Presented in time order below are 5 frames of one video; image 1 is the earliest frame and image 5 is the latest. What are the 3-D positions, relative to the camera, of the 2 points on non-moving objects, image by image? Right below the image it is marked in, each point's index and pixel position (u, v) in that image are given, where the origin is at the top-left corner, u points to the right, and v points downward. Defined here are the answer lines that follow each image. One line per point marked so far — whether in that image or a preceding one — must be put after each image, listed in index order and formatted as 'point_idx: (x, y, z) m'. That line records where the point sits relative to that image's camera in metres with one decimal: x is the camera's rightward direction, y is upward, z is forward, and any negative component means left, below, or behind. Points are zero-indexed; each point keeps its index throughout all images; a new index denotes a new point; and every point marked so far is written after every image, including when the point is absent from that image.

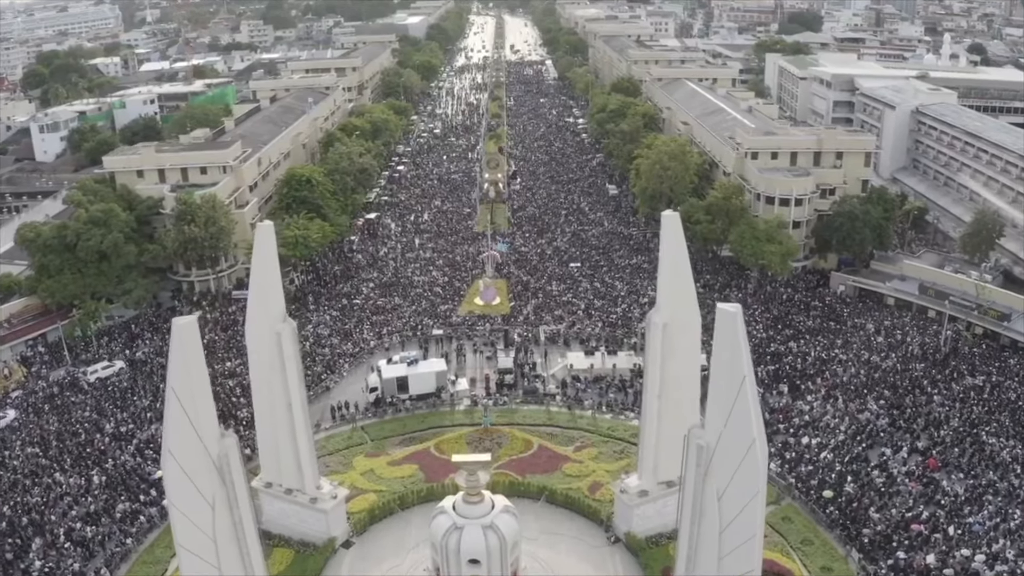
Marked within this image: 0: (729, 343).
0: (+4.8, -1.2, +17.7) m
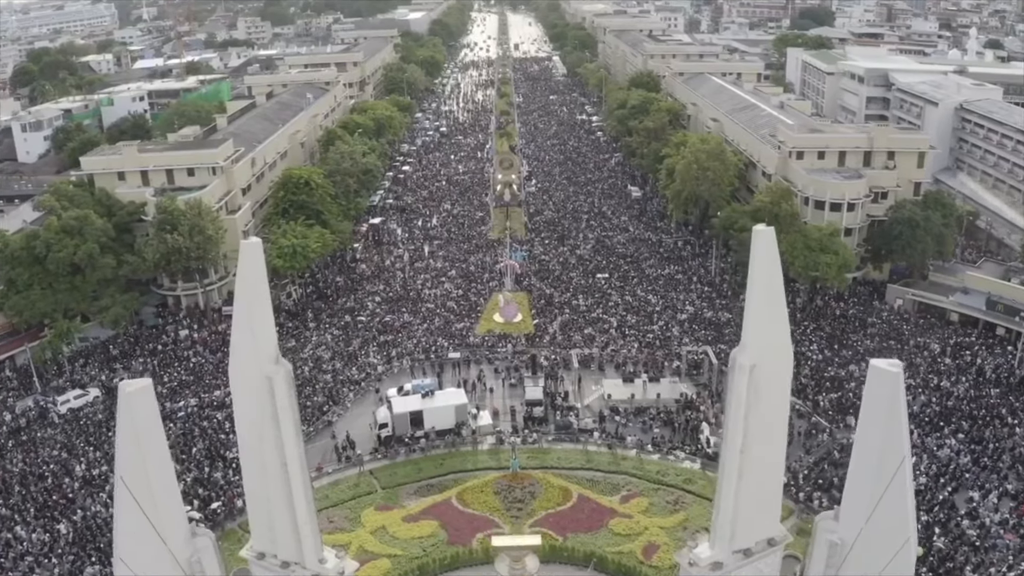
0: (+5.9, -2.0, +13.2) m
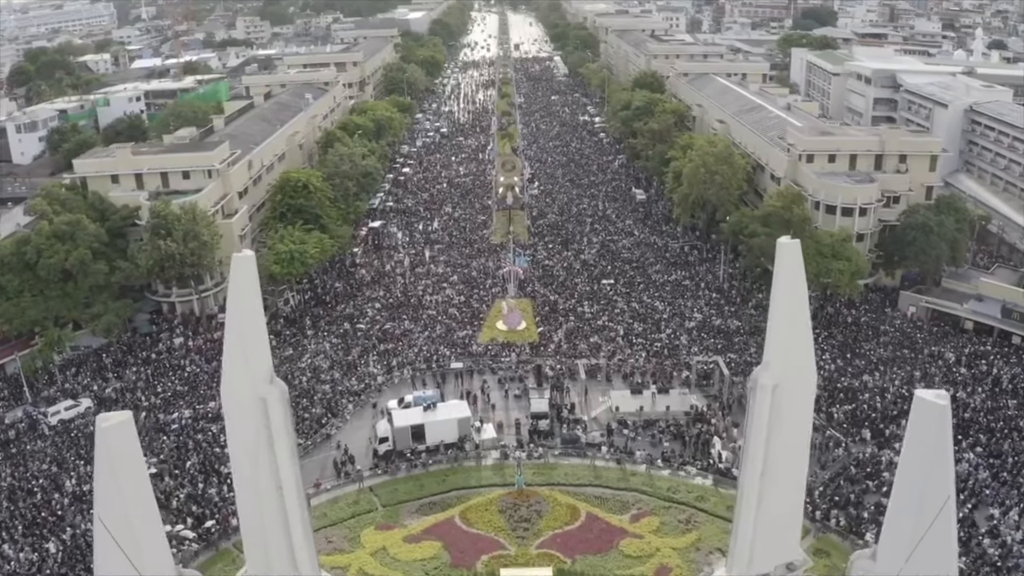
0: (+6.1, -2.3, +12.2) m
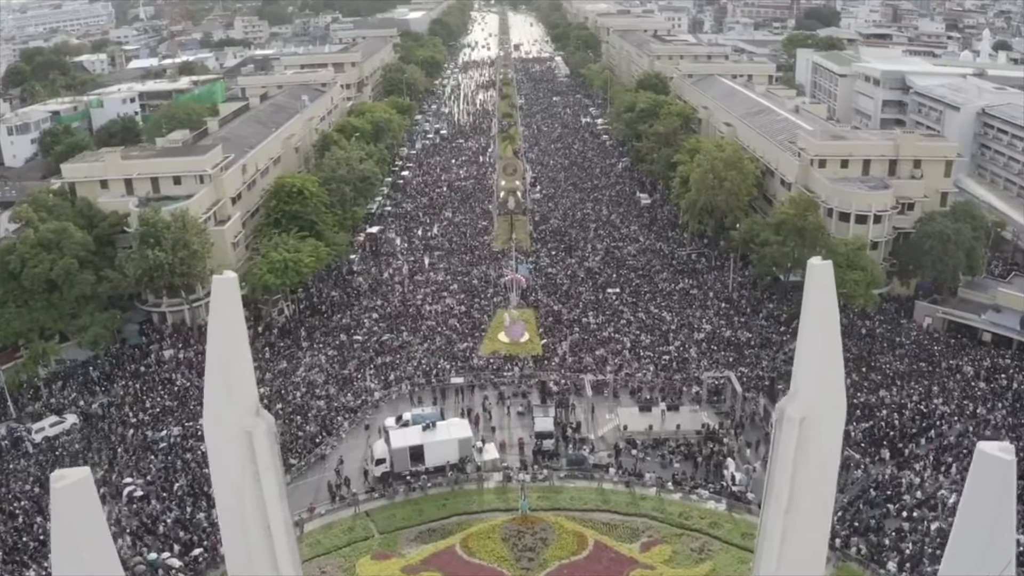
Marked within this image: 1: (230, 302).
0: (+6.2, -2.7, +10.8) m
1: (-5.0, -0.3, +14.9) m
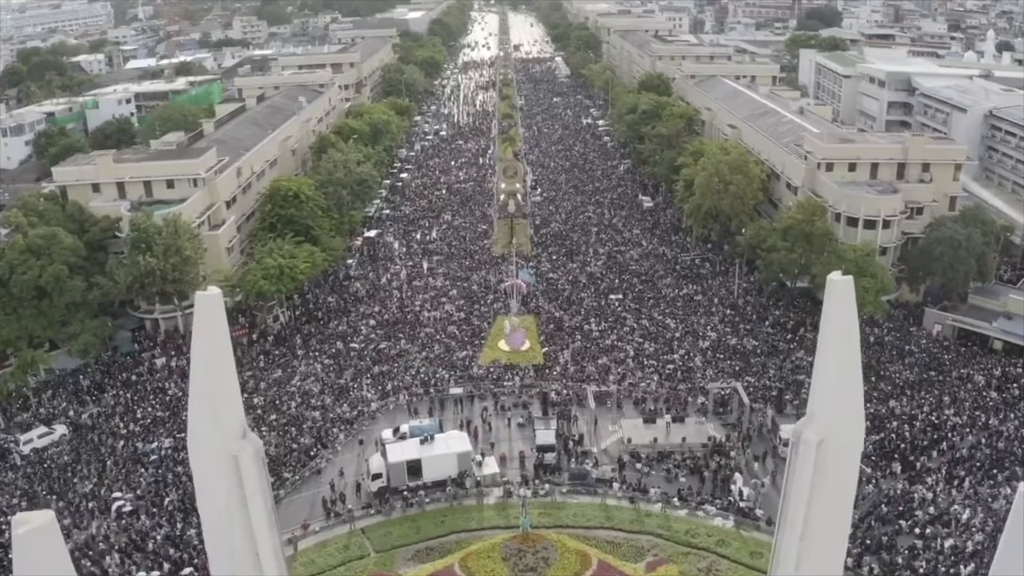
0: (+6.2, -3.0, +10.0) m
1: (-5.0, -0.6, +14.1) m
